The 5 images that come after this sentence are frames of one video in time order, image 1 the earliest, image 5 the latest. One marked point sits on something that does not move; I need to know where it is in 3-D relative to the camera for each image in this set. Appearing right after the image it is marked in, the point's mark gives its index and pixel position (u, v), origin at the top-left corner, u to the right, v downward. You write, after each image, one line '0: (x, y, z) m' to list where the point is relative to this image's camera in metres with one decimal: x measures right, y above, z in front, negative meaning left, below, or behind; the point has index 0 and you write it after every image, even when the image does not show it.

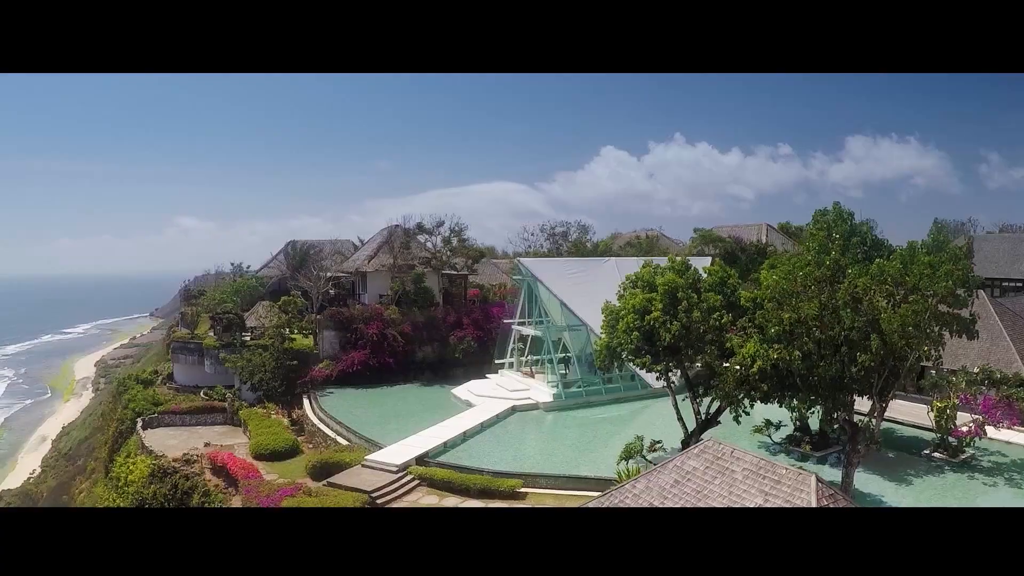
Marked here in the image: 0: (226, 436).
0: (-5.6, -2.9, +12.3) m
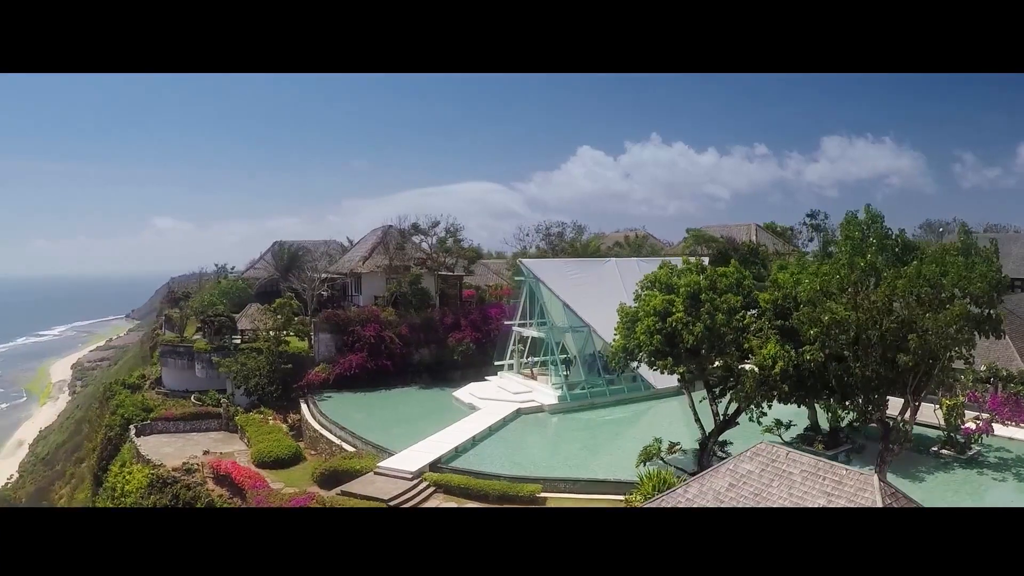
0: (-5.5, -2.9, +12.0) m
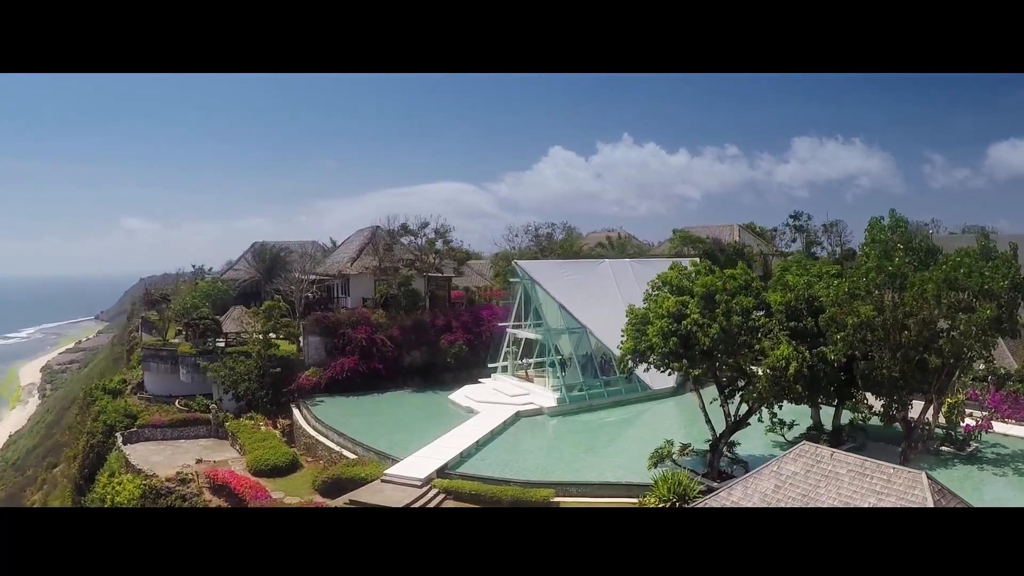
0: (-5.5, -3.0, +11.7) m
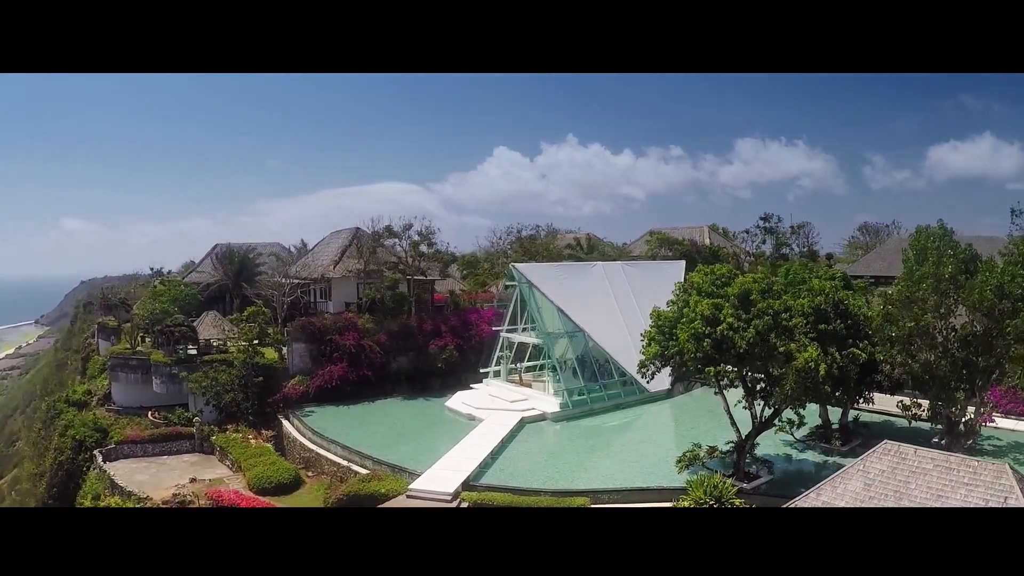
0: (-5.4, -3.1, +11.1) m
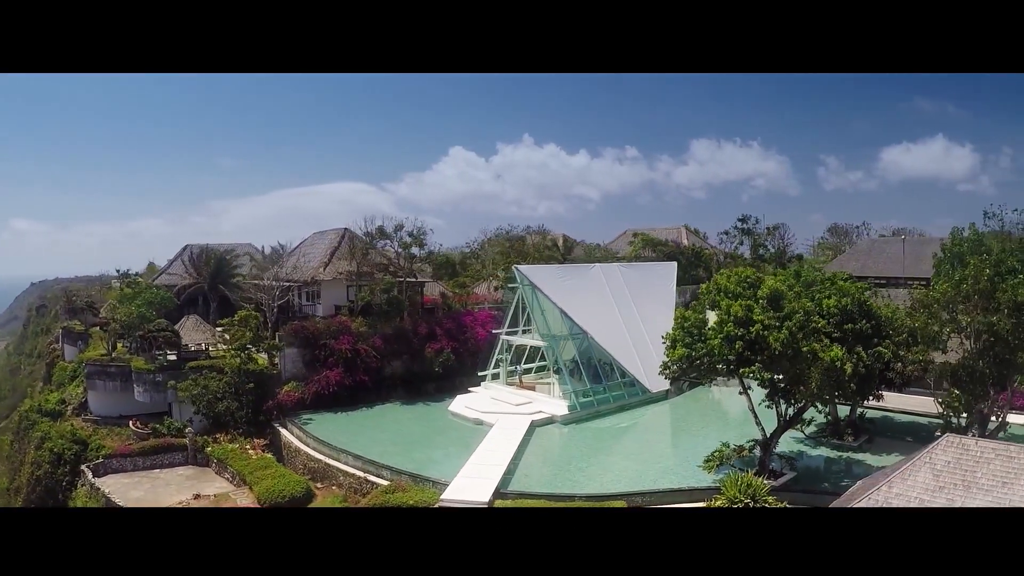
0: (-5.2, -3.2, +10.6) m
